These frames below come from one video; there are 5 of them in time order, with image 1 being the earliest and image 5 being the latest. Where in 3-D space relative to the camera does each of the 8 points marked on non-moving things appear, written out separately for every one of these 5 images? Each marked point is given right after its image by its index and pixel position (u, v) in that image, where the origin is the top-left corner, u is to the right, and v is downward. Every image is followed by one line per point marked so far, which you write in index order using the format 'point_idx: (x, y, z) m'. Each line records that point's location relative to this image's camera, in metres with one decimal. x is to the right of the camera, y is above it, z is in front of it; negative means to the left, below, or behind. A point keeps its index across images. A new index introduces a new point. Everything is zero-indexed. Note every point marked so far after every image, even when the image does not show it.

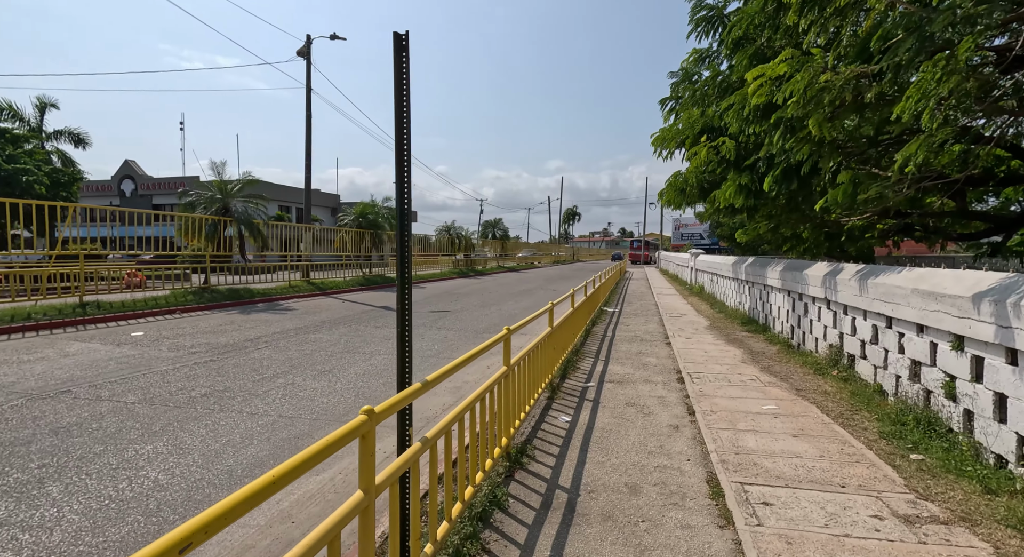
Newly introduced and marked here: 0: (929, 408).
0: (+3.4, -1.0, +3.9) m
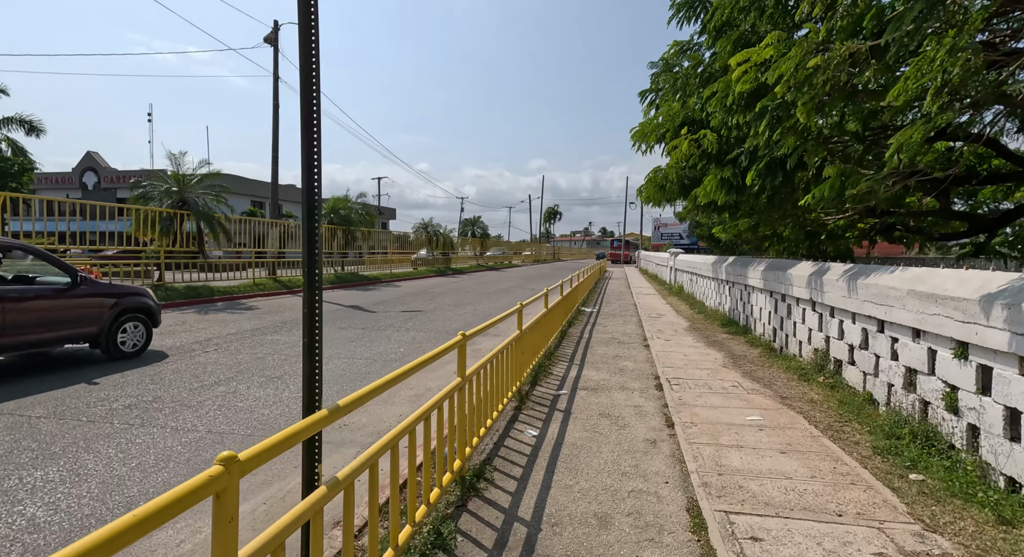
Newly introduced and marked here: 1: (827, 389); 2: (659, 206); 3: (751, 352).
0: (+3.0, -1.1, +3.5) m
1: (+3.2, -1.1, +4.8) m
2: (+3.1, +1.6, +10.3) m
3: (+3.5, -1.1, +7.0) m
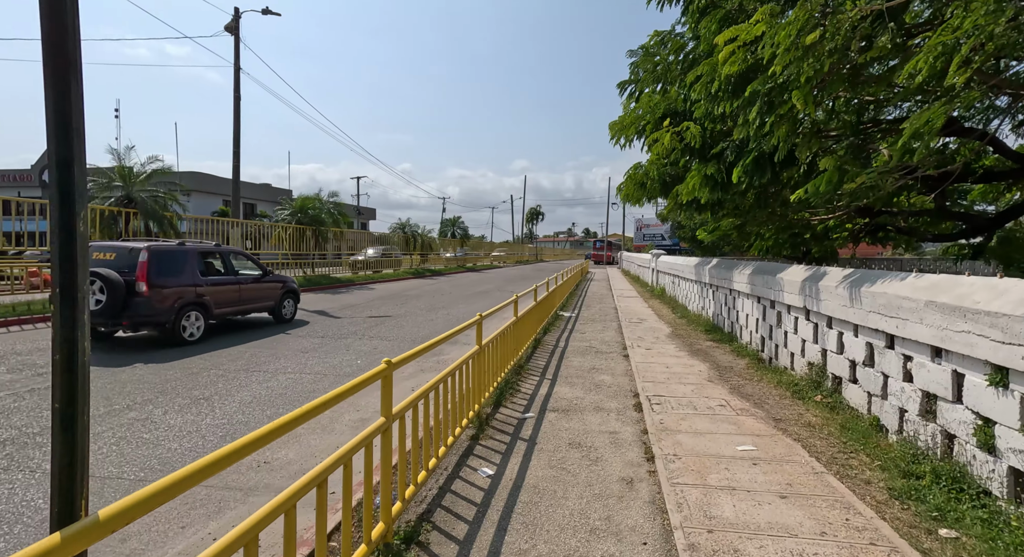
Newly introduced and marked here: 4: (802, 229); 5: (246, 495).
0: (+2.7, -1.1, +3.0) m
1: (+2.8, -1.2, +4.3) m
2: (+2.6, +1.5, +9.7) m
3: (+3.0, -1.1, +6.4) m
4: (+5.2, +0.9, +8.7) m
5: (-1.7, -1.4, +3.1) m
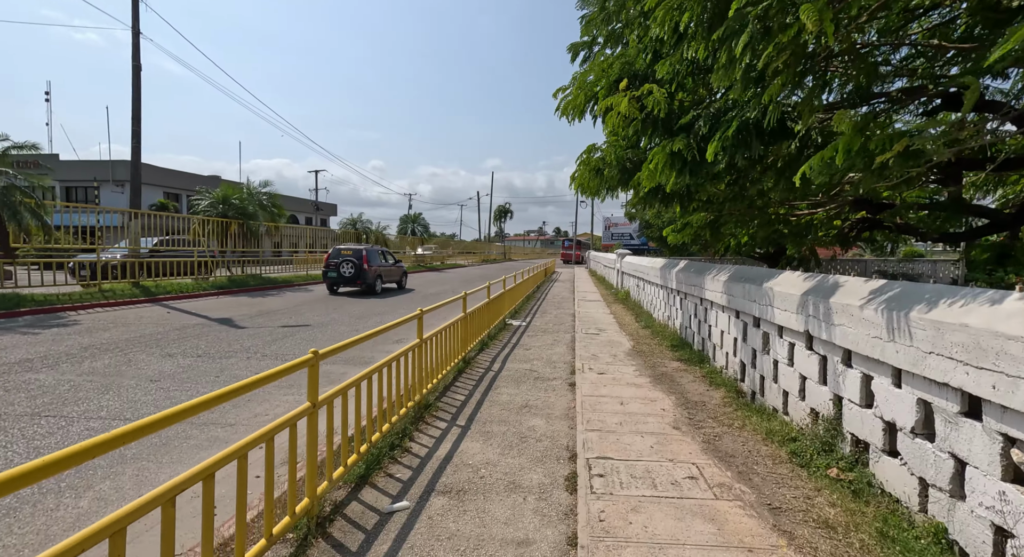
0: (+2.0, -1.2, +1.5) m
1: (+2.0, -1.3, +2.8) m
2: (+1.4, +1.4, +8.2) m
3: (+2.1, -1.2, +5.0) m
4: (+4.1, +0.8, +7.3) m
5: (-2.5, -1.5, +1.4) m
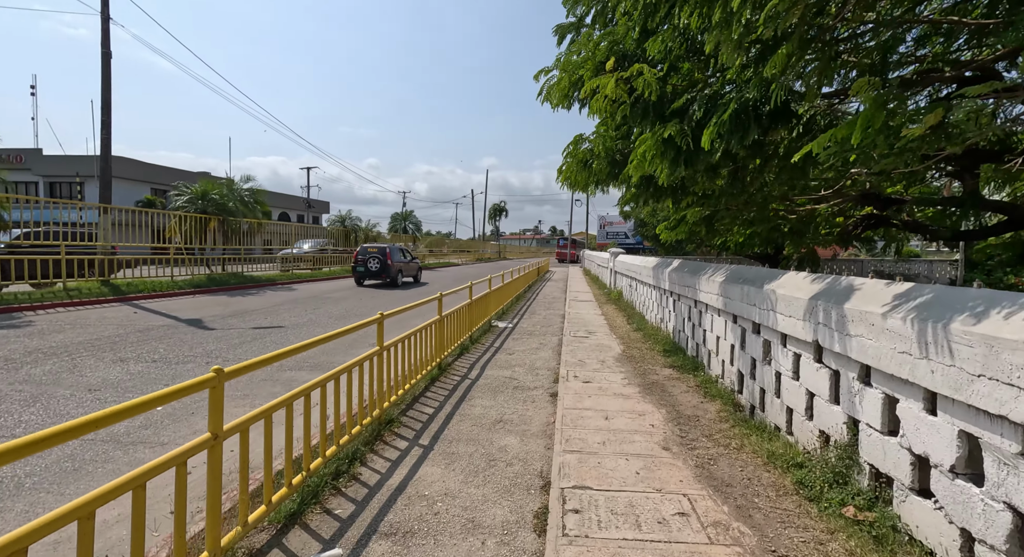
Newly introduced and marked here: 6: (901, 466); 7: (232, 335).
0: (+1.7, -1.2, +1.0) m
1: (+1.7, -1.3, +2.3) m
2: (+1.2, +1.4, +7.7) m
3: (+1.8, -1.2, +4.5) m
4: (+3.9, +0.8, +6.9) m
5: (-2.7, -1.5, +0.9) m
6: (+1.9, -0.9, +2.3) m
7: (-5.1, -1.0, +8.7) m
